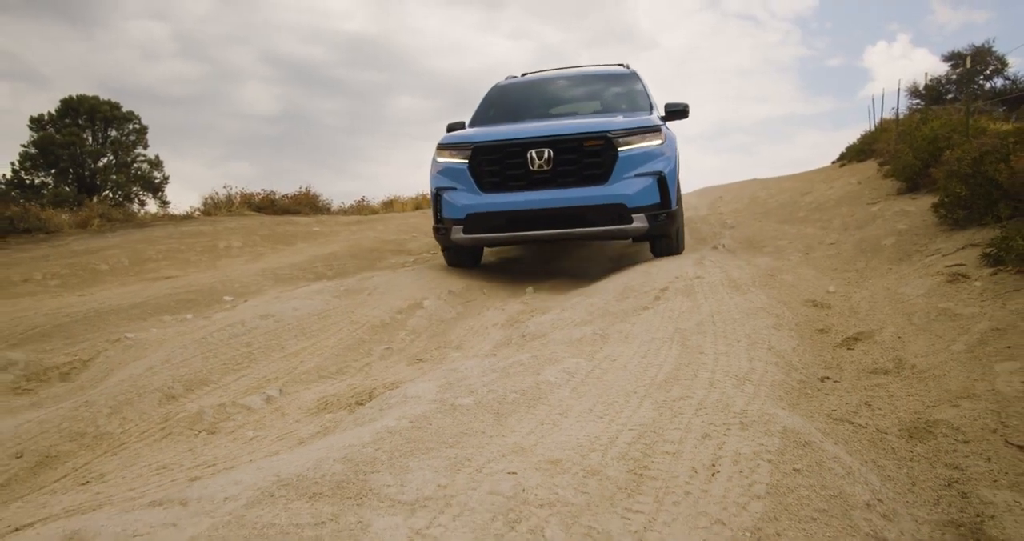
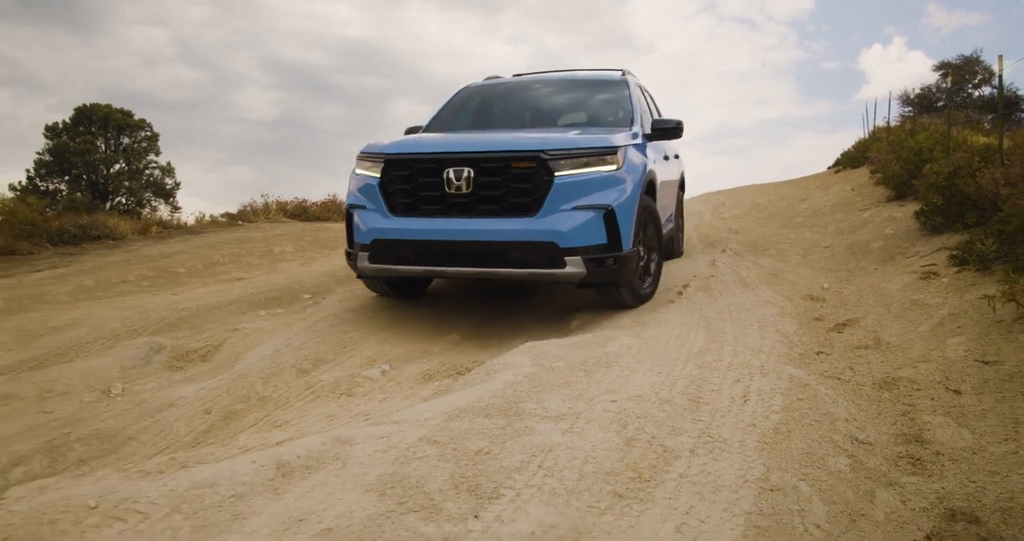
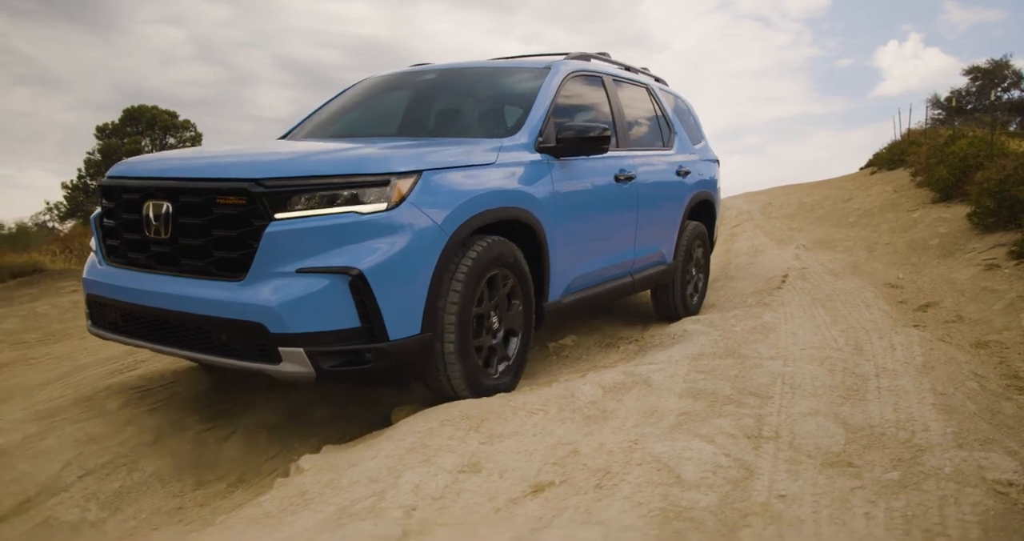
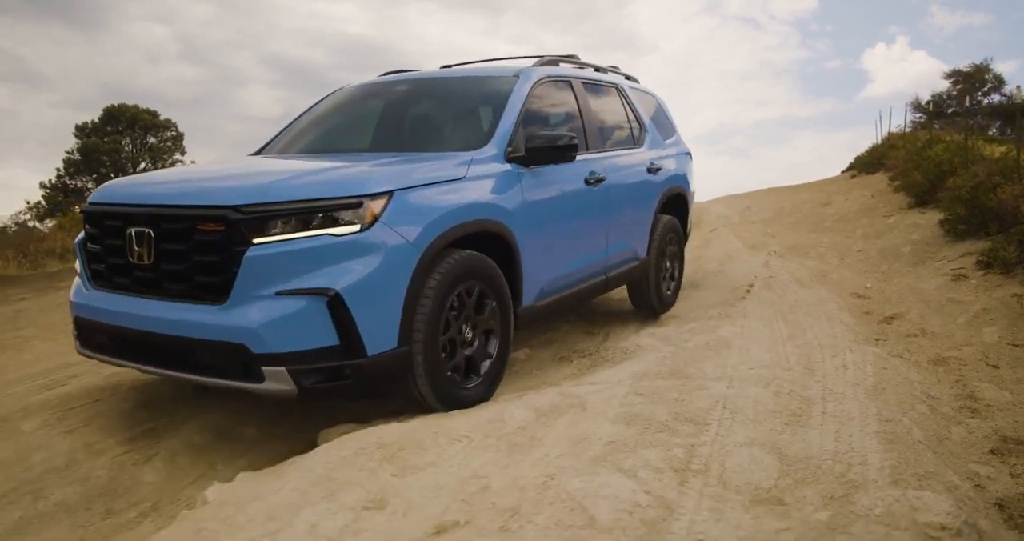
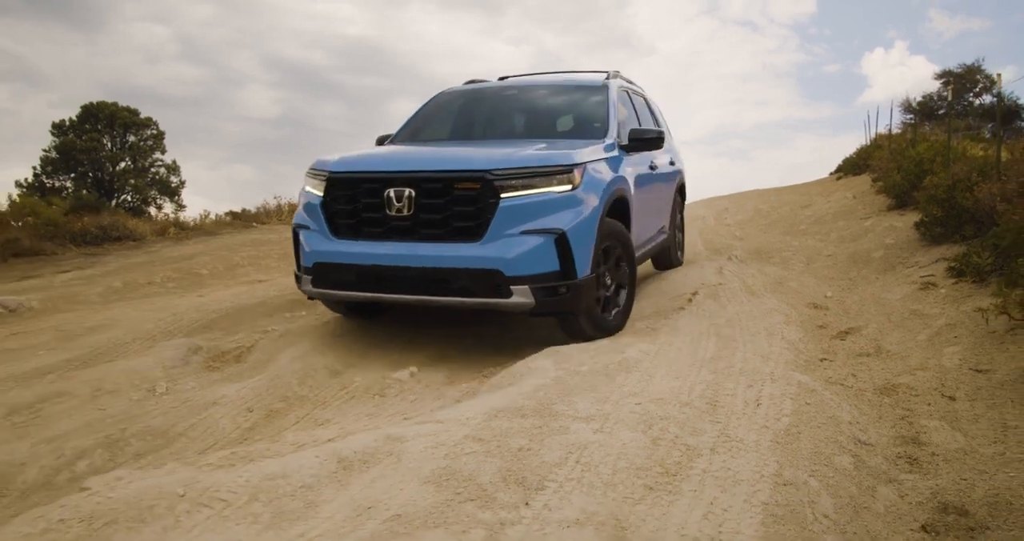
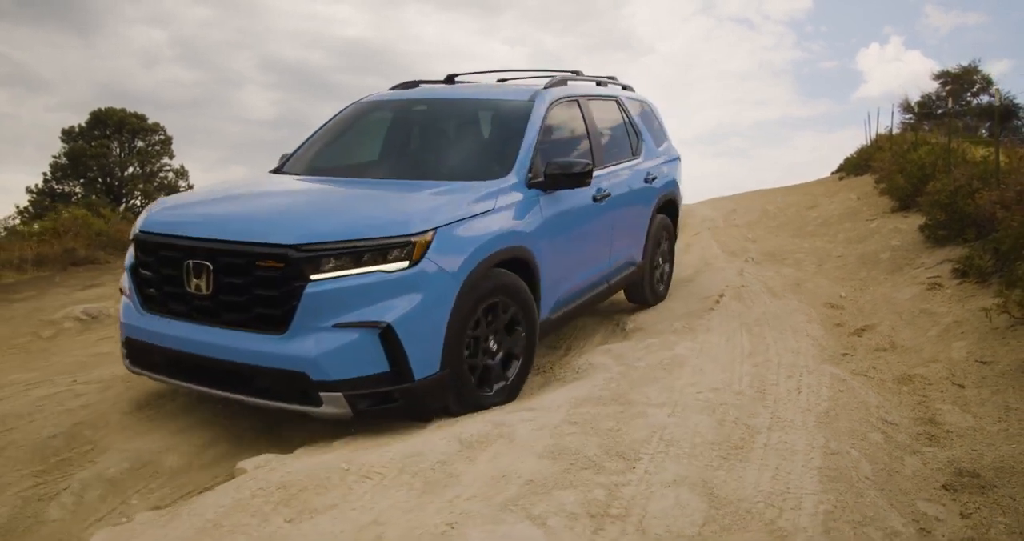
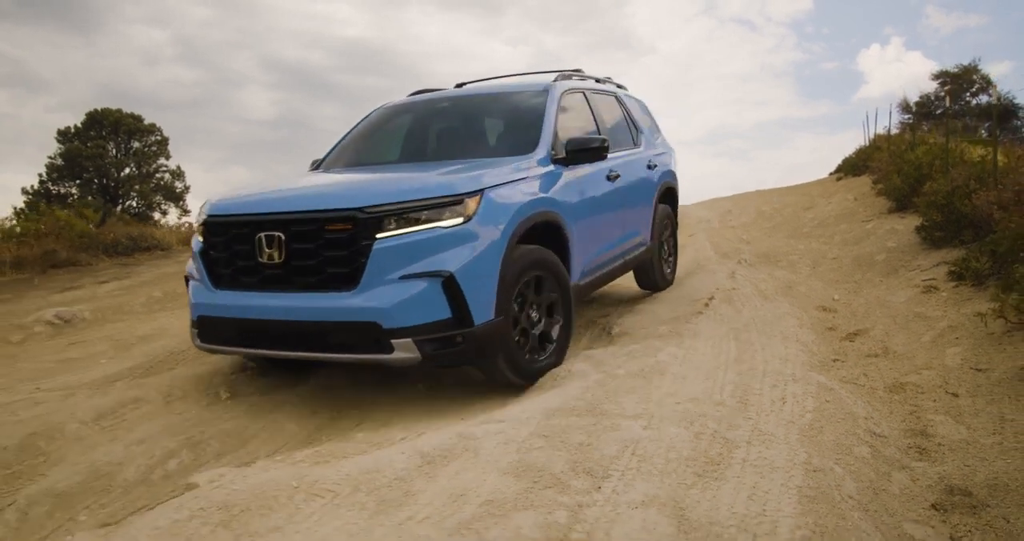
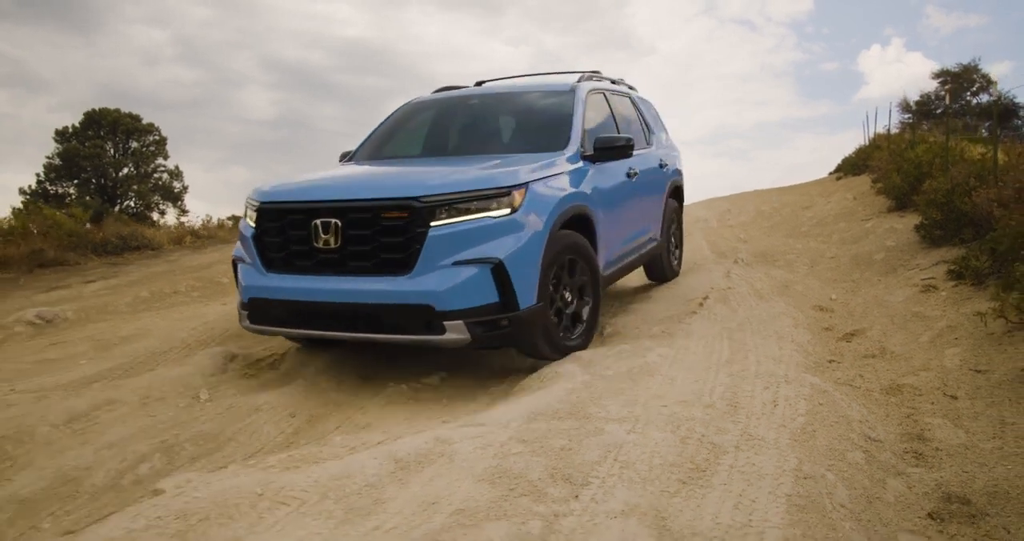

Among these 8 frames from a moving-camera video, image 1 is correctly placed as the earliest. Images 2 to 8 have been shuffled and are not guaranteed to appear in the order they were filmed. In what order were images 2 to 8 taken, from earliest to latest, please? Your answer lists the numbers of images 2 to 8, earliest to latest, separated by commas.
2, 5, 8, 7, 6, 4, 3
